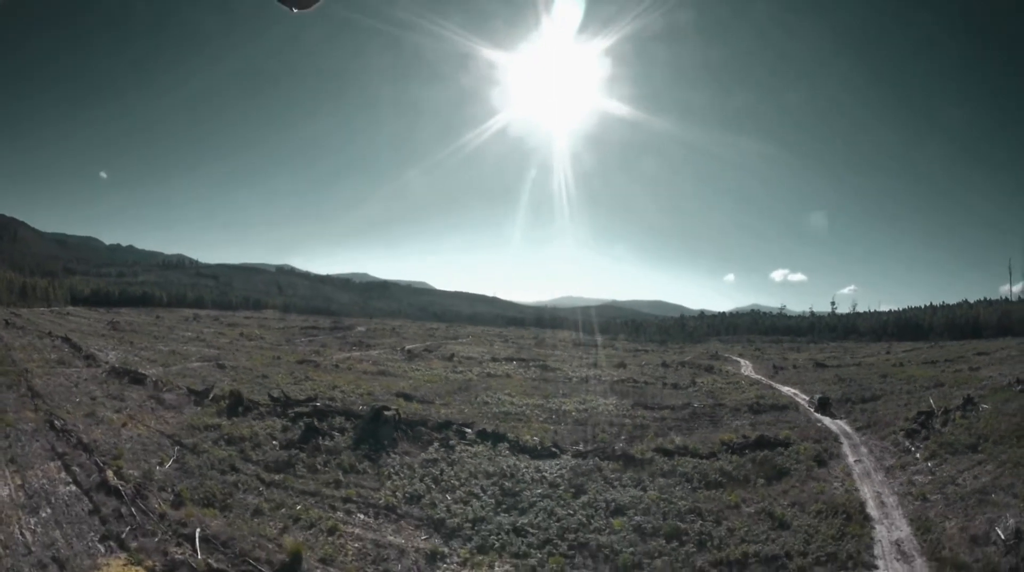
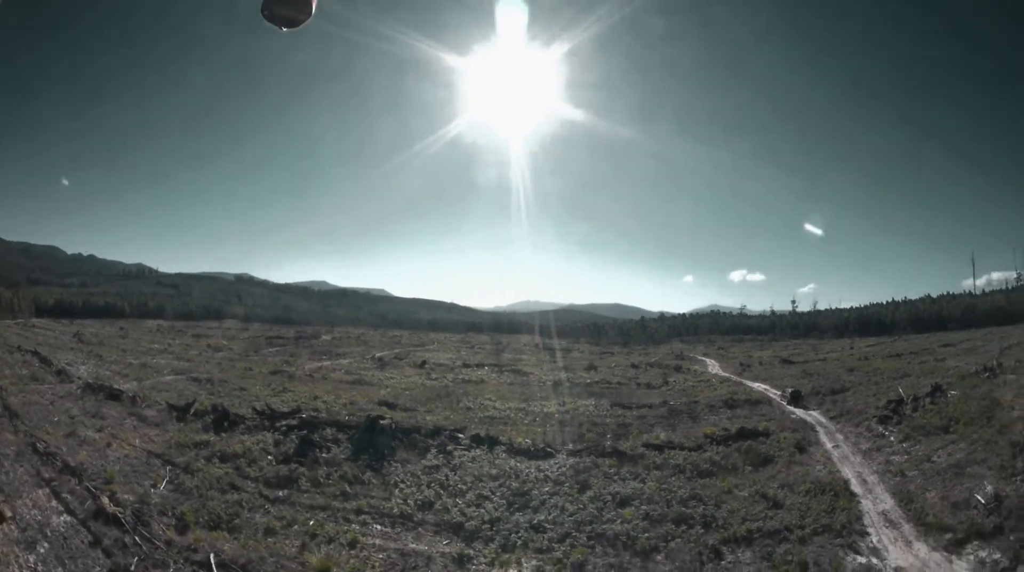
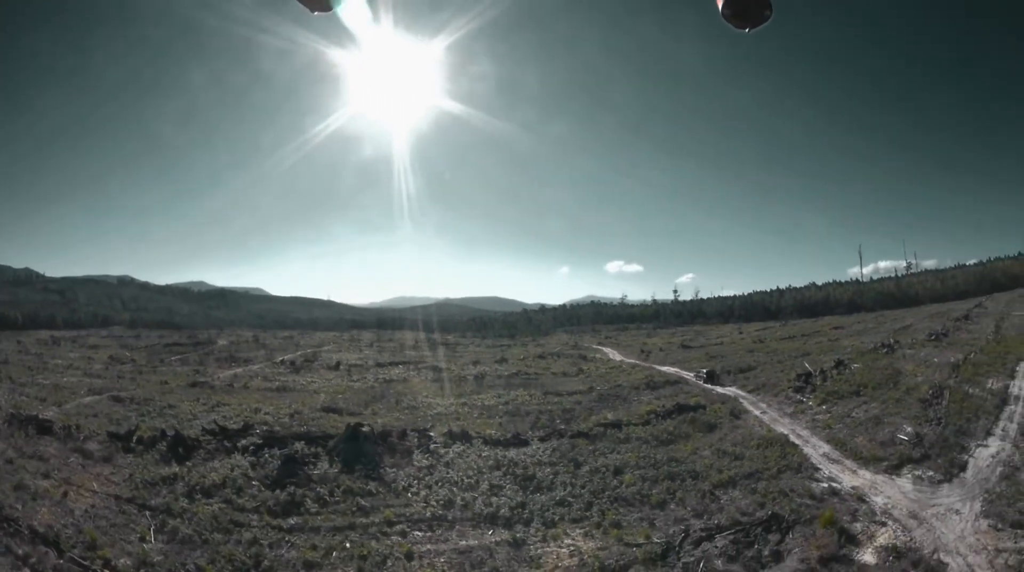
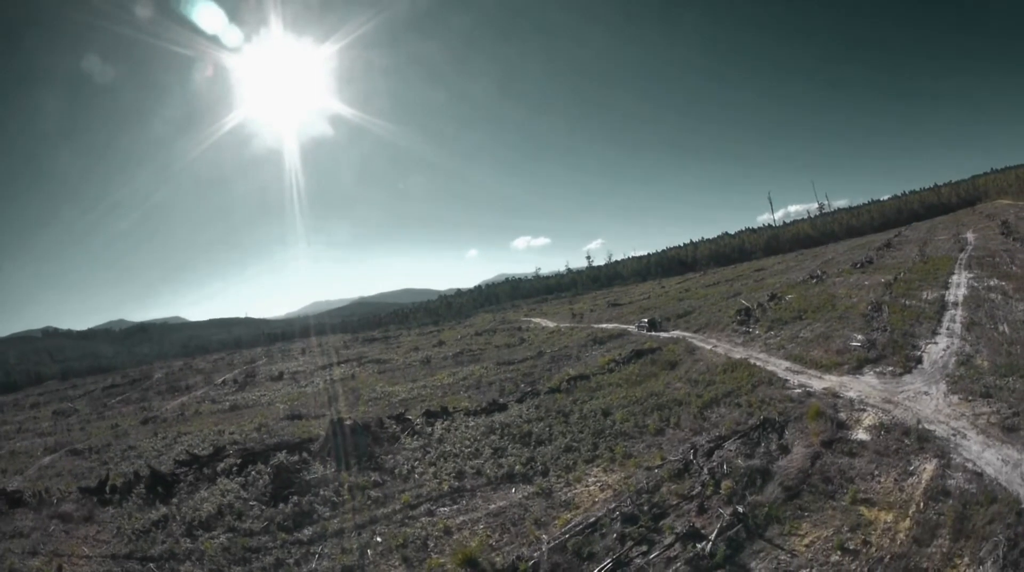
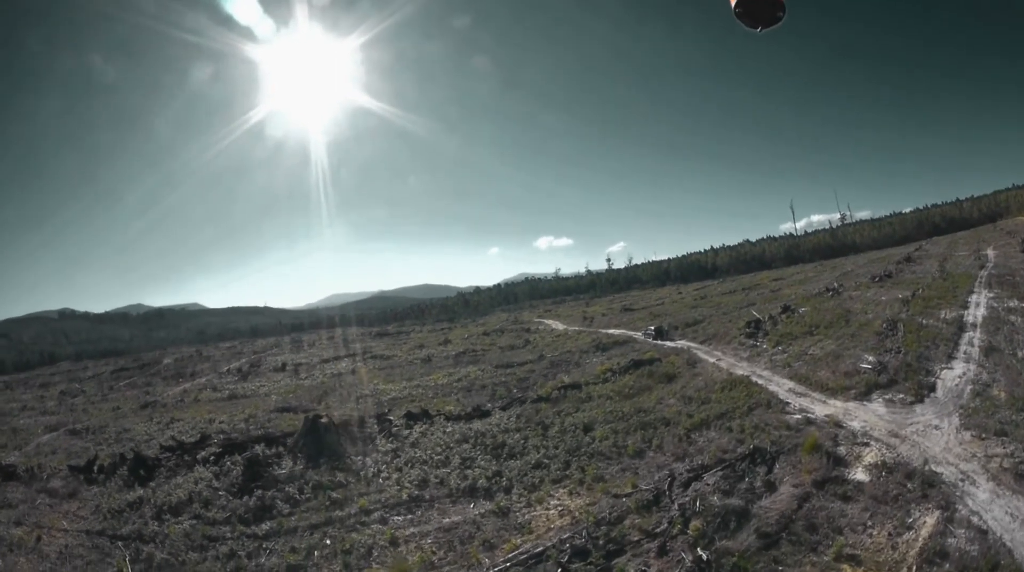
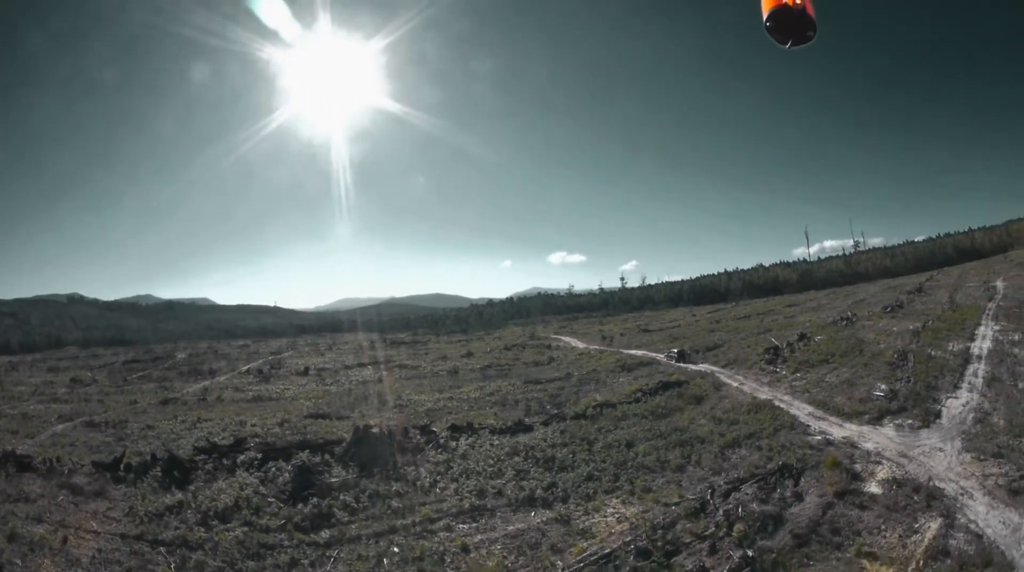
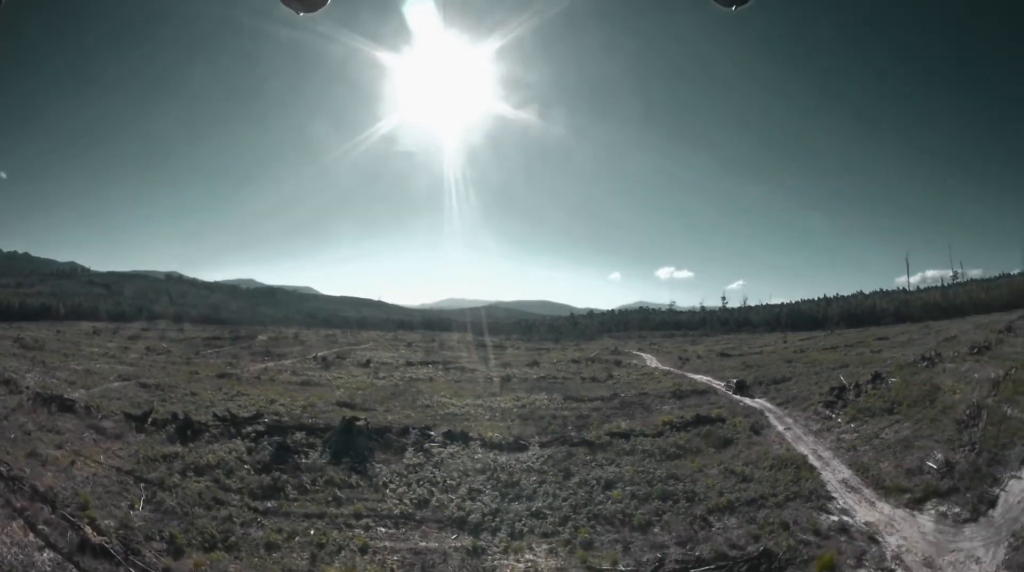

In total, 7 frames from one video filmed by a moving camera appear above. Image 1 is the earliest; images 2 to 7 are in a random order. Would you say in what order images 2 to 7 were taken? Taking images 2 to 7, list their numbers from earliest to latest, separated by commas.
2, 7, 3, 6, 4, 5
